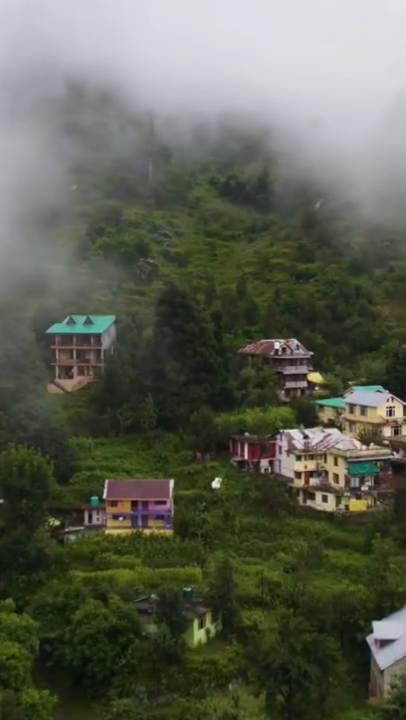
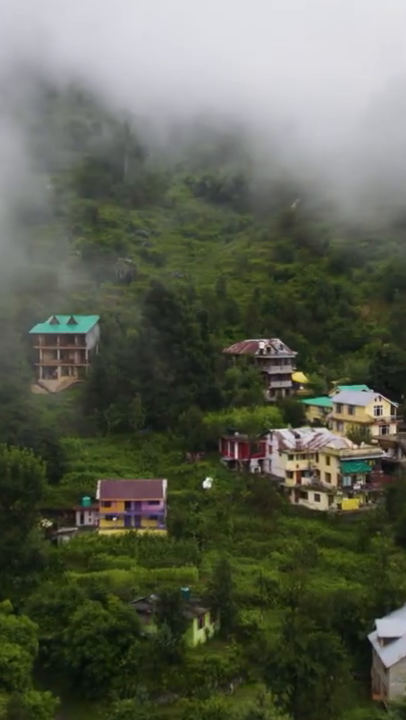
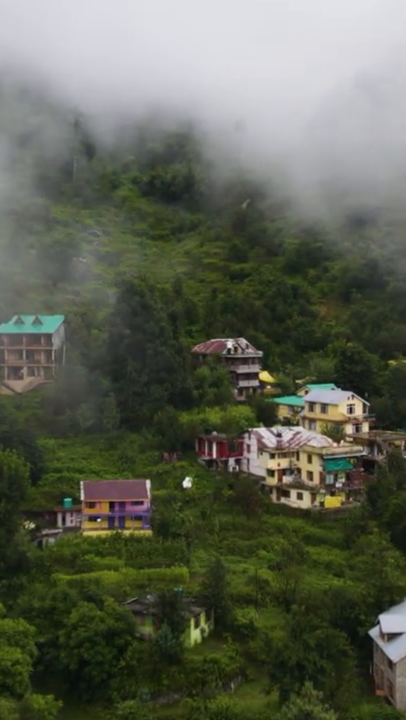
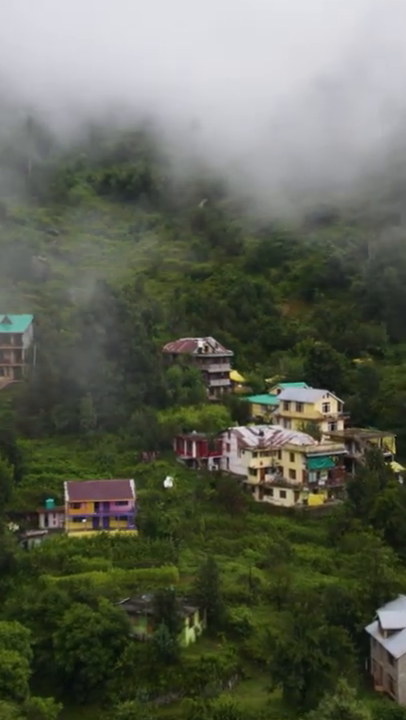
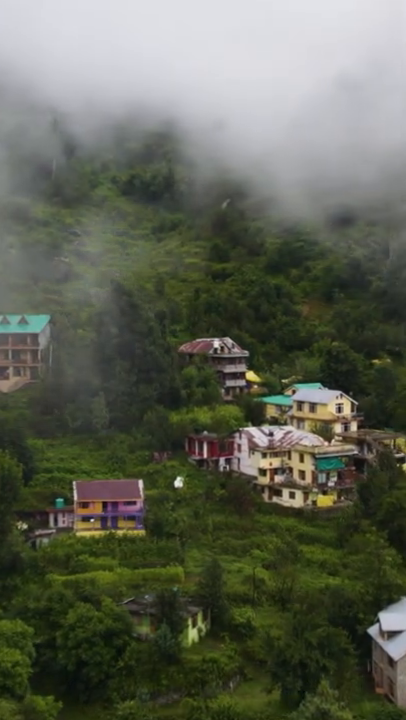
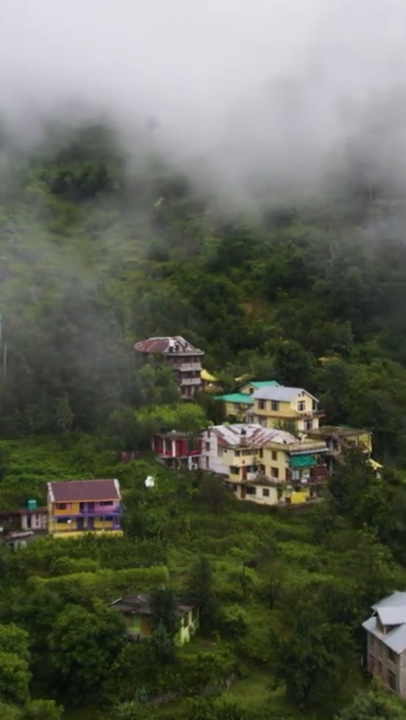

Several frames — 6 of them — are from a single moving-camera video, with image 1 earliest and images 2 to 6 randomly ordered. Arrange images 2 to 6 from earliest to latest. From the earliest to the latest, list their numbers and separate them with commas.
2, 3, 5, 4, 6
